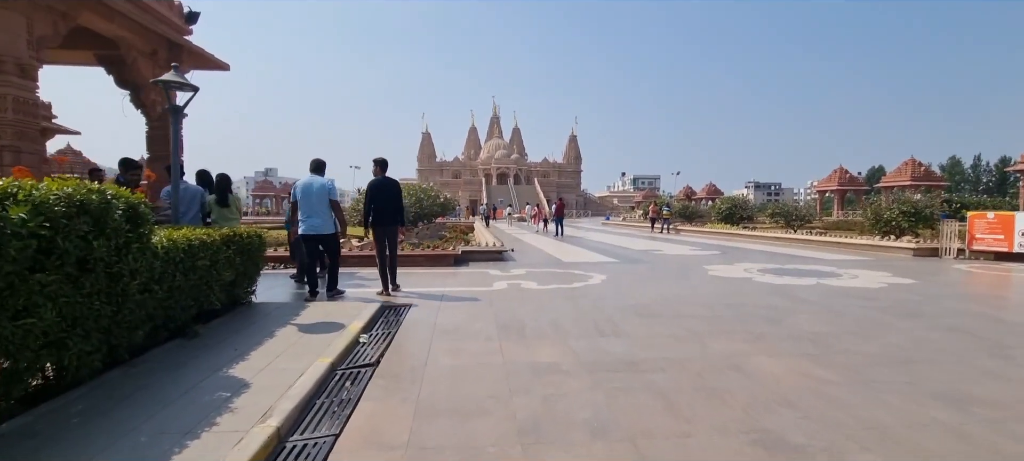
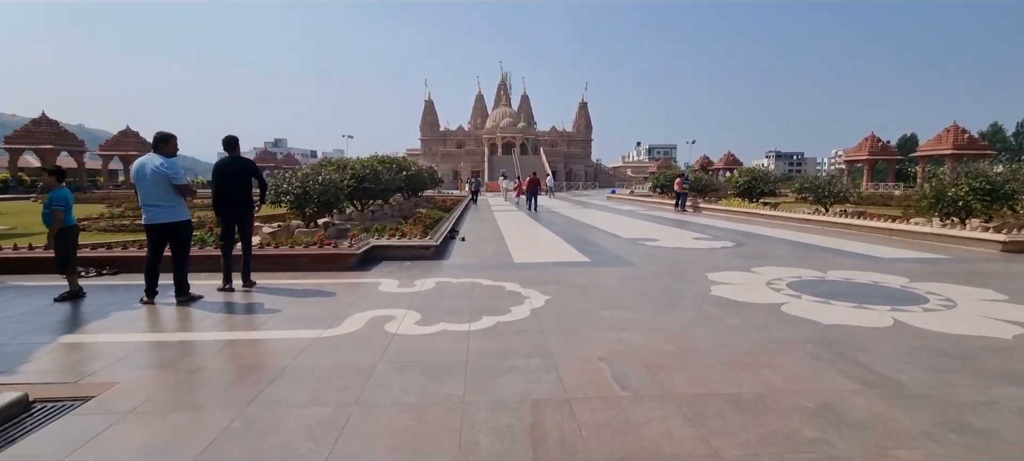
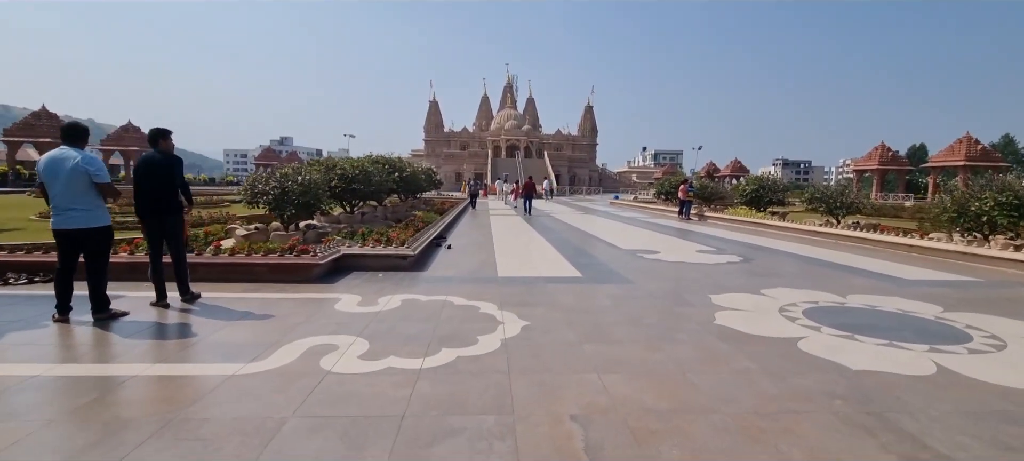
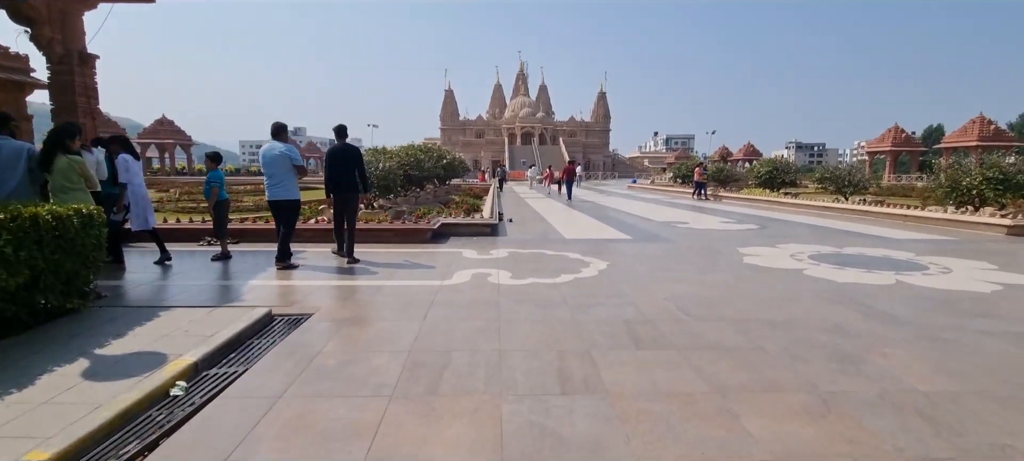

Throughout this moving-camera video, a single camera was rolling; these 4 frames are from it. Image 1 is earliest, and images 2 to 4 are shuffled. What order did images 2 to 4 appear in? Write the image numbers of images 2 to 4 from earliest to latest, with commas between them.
4, 2, 3
